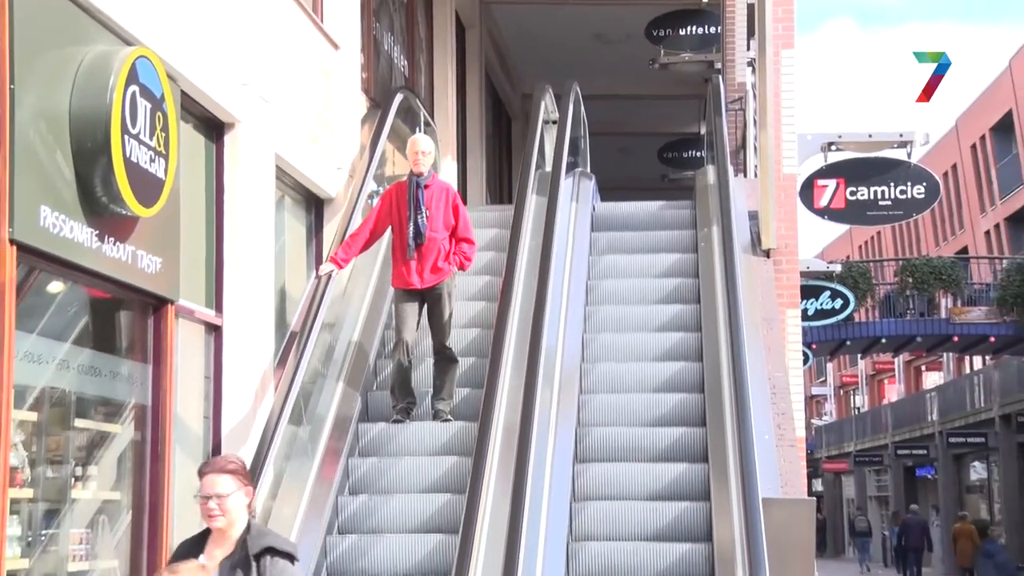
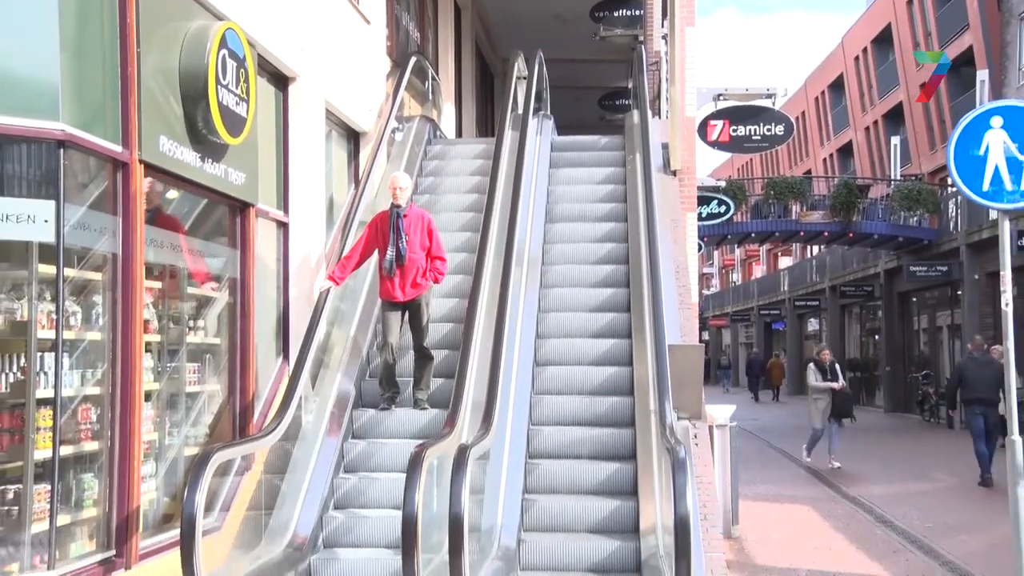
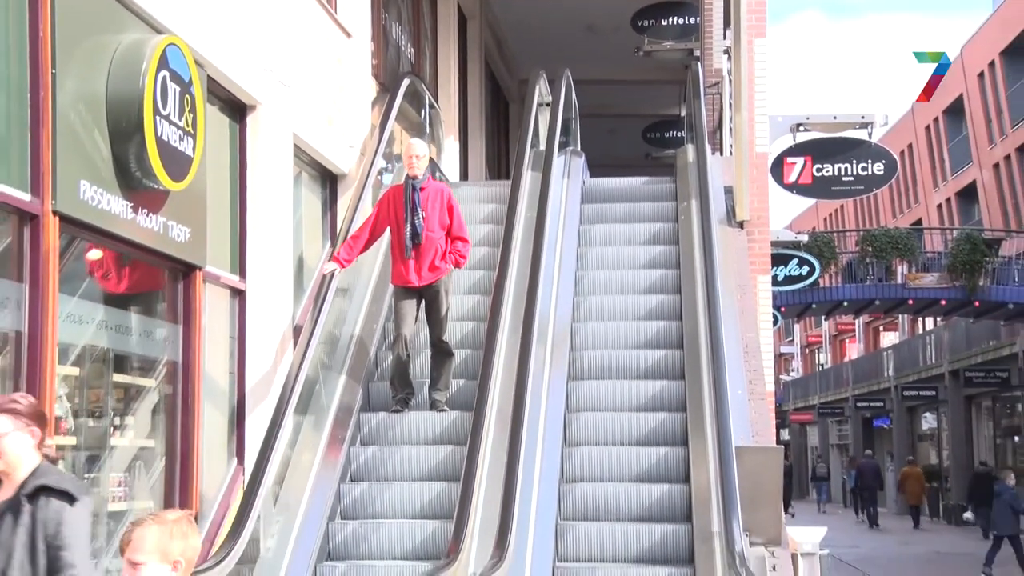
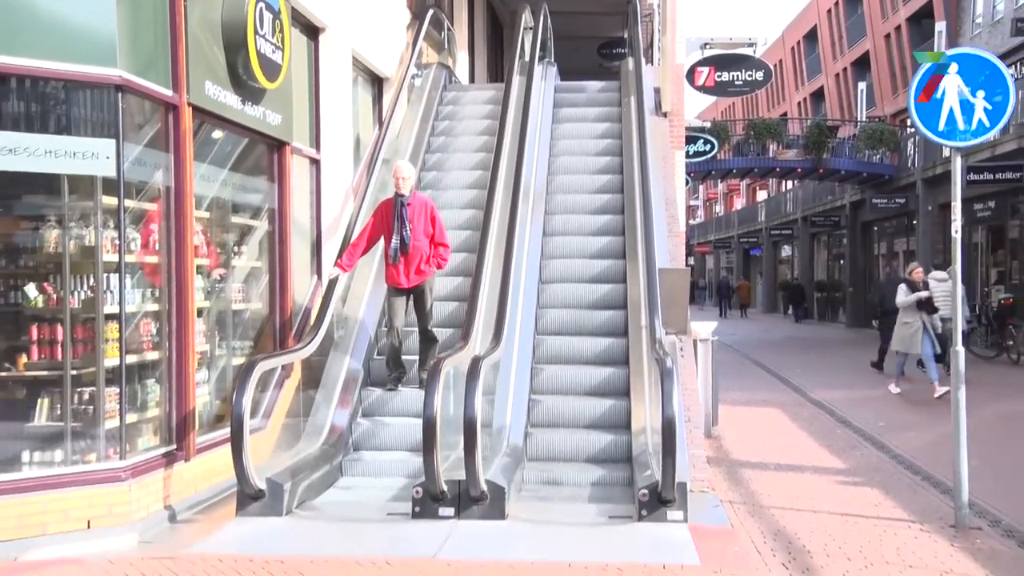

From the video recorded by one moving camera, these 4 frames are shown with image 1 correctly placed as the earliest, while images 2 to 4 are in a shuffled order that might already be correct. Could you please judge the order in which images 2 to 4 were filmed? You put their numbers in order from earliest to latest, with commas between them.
3, 2, 4
